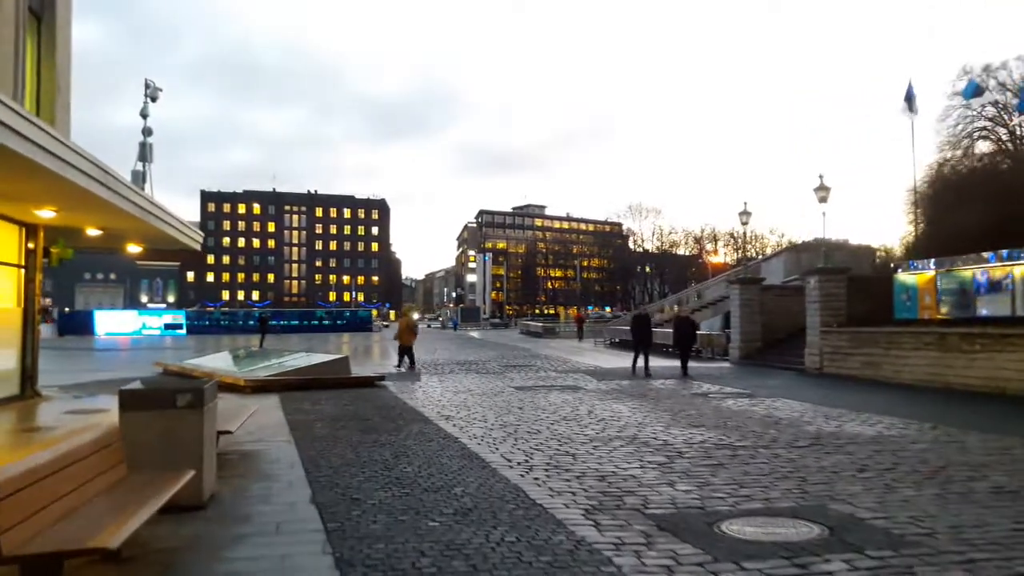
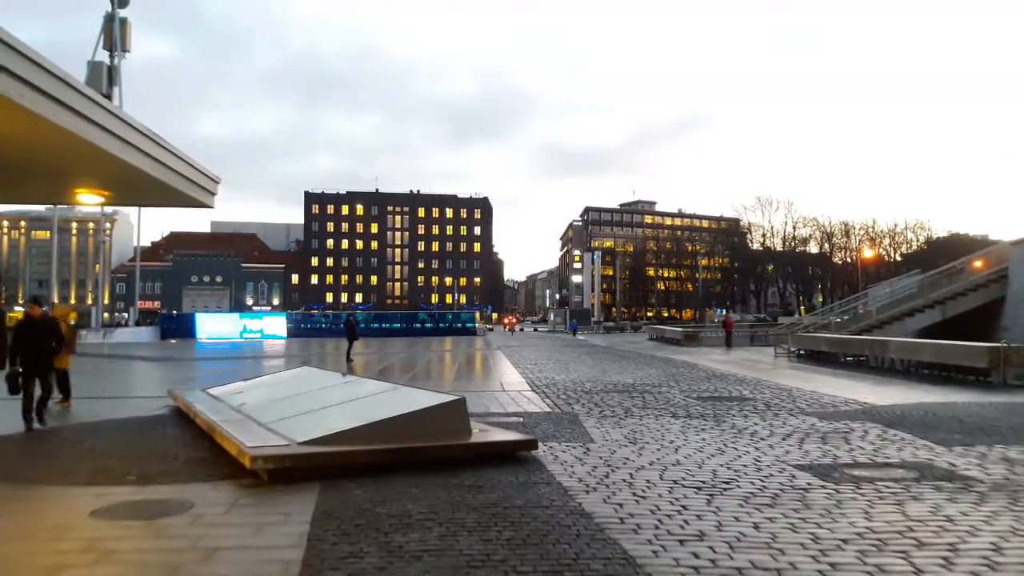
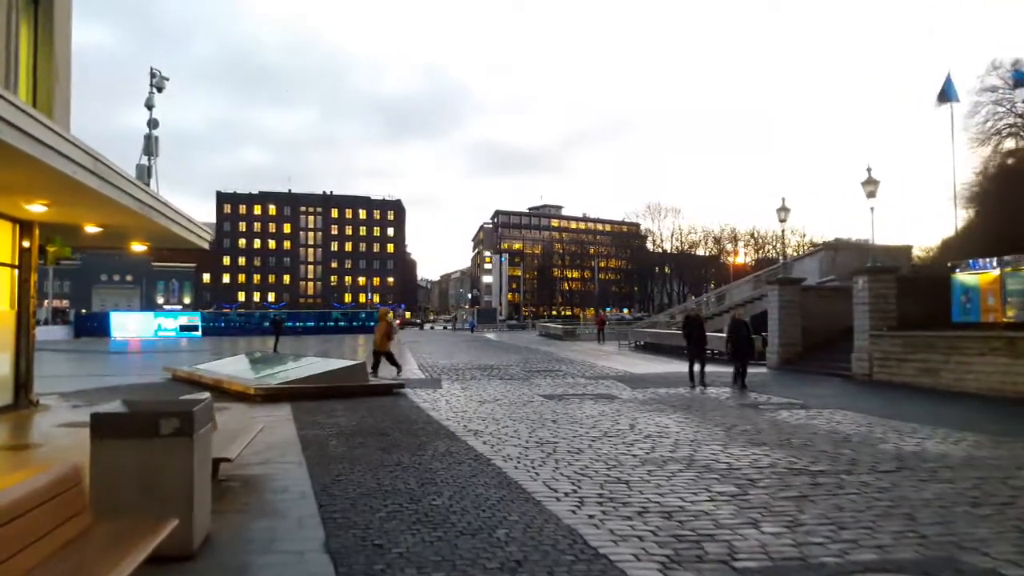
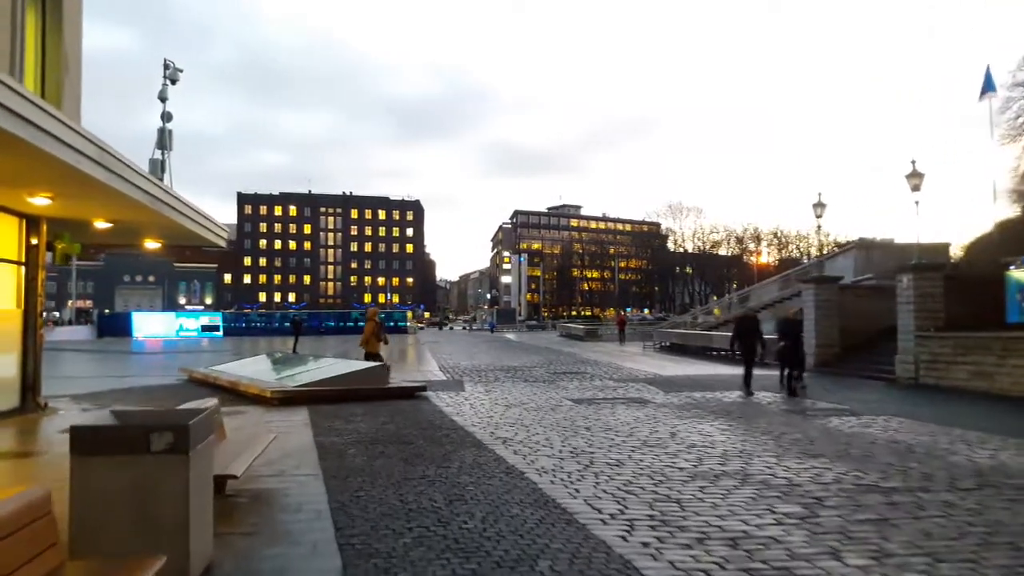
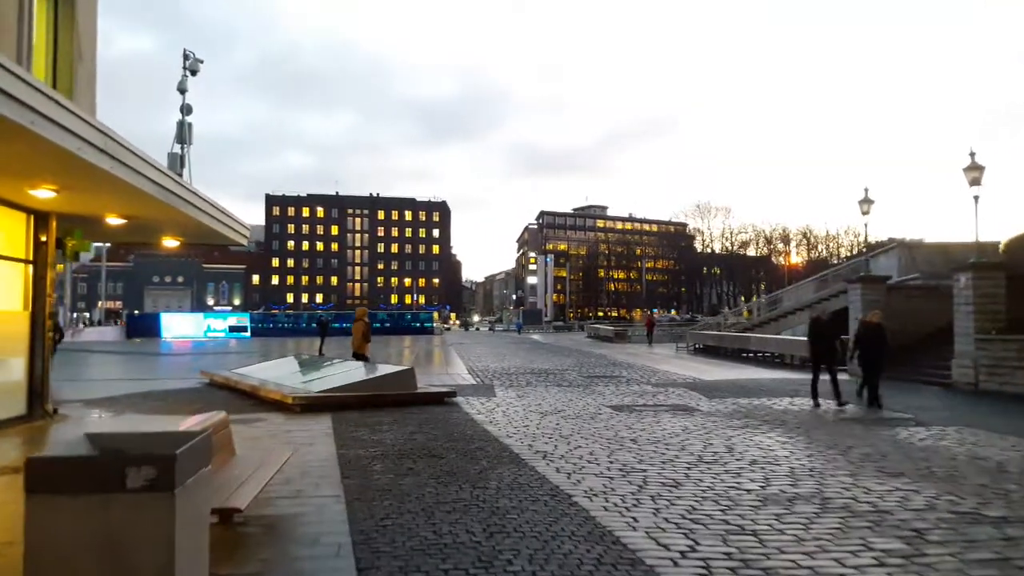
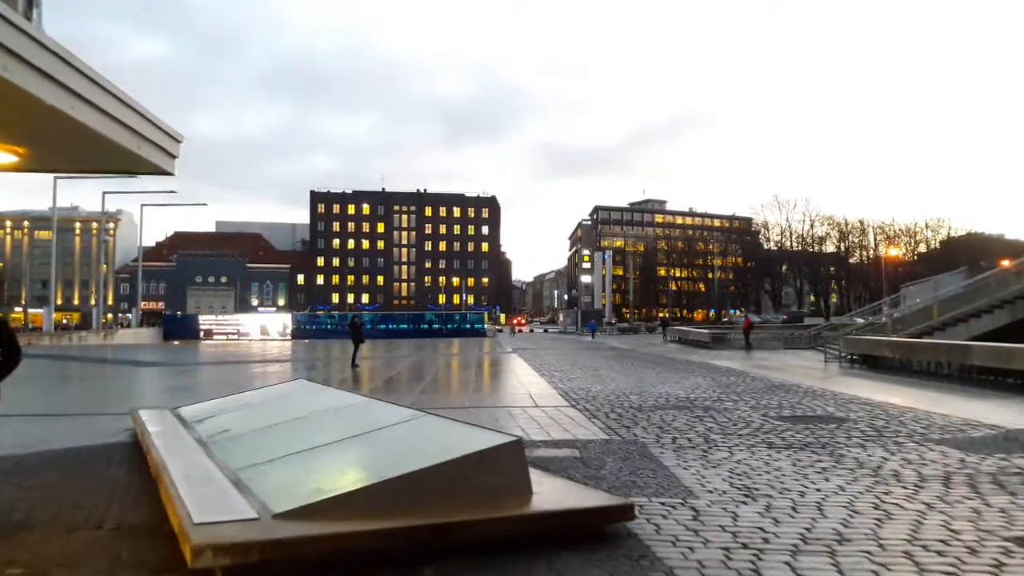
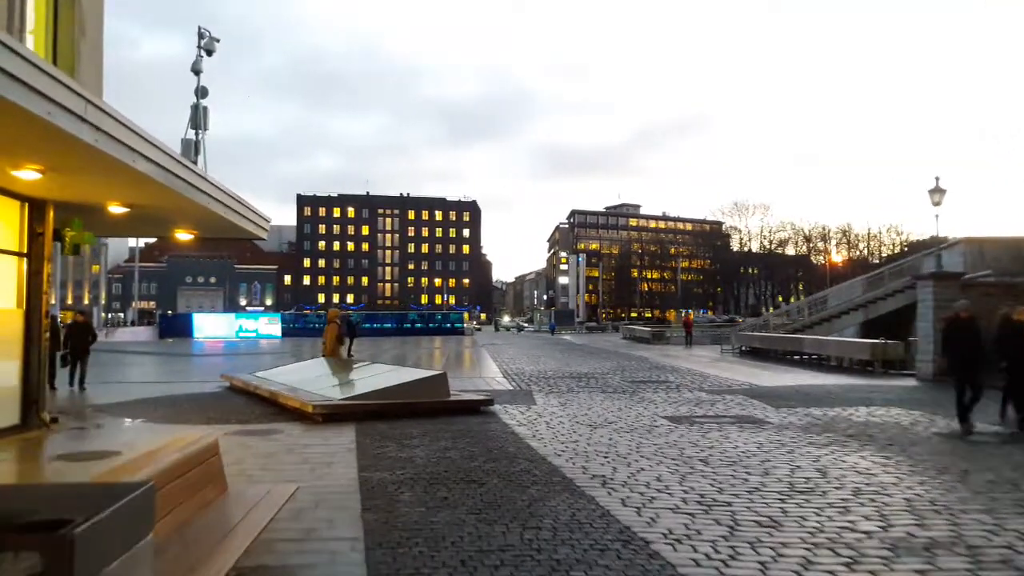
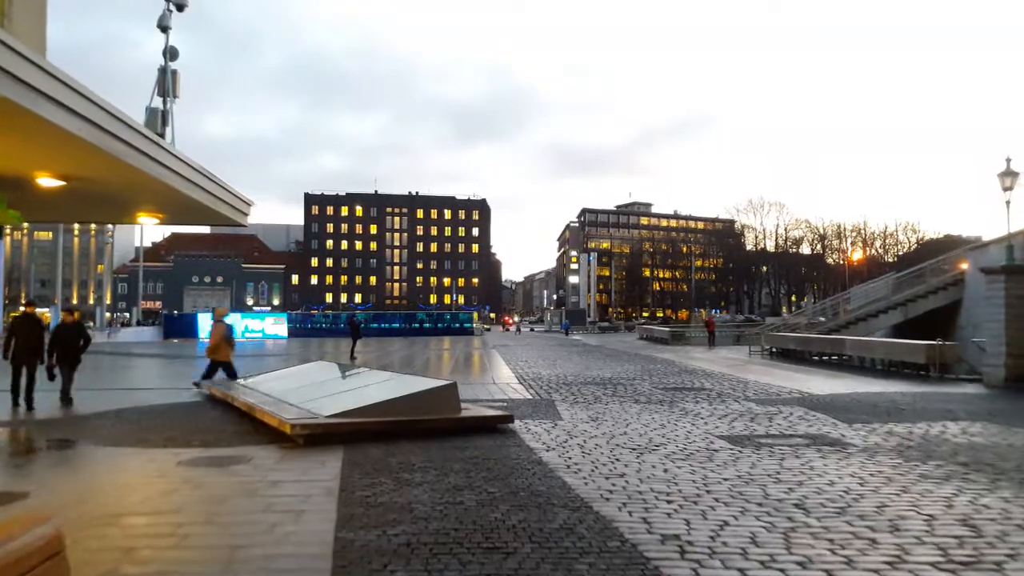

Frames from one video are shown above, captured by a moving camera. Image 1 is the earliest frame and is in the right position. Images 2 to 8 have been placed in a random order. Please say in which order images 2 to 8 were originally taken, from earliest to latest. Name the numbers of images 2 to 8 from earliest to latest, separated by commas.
3, 4, 5, 7, 8, 2, 6
